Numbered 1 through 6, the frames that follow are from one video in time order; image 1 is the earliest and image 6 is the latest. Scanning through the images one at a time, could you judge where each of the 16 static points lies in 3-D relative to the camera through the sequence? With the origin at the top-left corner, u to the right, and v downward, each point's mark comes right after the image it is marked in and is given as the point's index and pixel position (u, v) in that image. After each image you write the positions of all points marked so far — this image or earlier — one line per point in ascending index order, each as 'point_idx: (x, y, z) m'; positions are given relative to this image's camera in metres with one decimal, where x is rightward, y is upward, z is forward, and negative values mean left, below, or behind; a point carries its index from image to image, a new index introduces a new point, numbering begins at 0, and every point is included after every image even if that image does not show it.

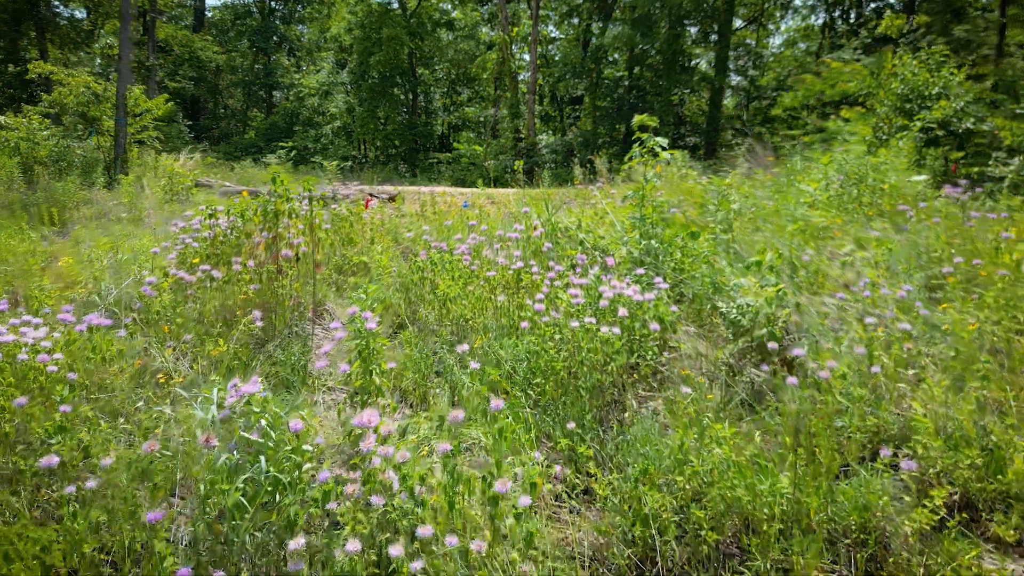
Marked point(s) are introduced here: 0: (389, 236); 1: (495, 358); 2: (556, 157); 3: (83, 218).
0: (-0.9, +0.3, +5.6) m
1: (-0.1, -0.3, +3.3) m
2: (+1.0, +3.0, +18.5) m
3: (-4.3, +0.7, +8.1) m
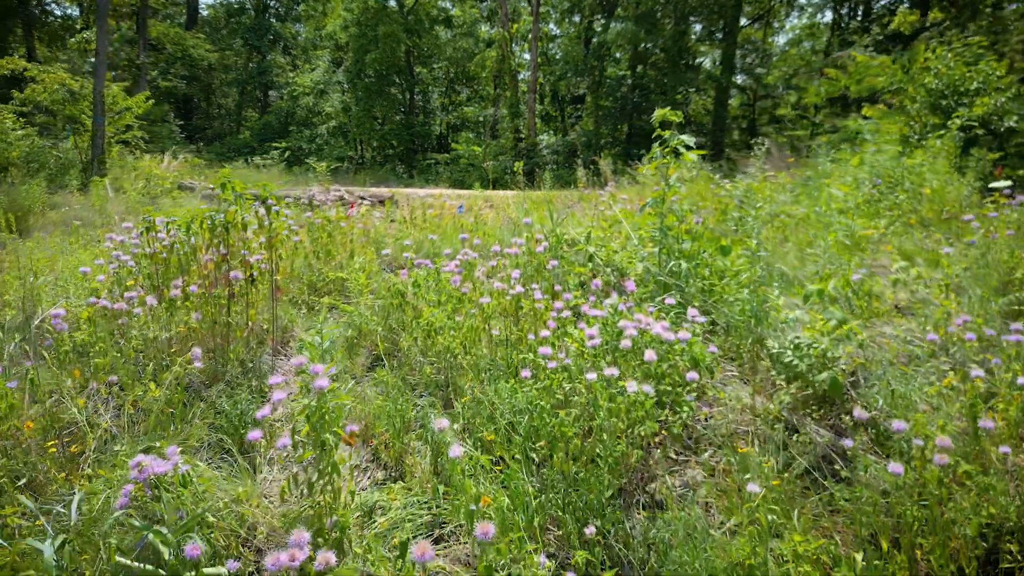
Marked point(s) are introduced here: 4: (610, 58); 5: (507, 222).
0: (-0.9, +0.2, +5.0) m
1: (-0.1, -0.4, +2.6) m
2: (+1.0, +2.9, +17.8) m
3: (-4.3, +0.6, +7.4) m
4: (+2.3, +5.3, +18.7) m
5: (-0.1, +0.6, +7.3) m
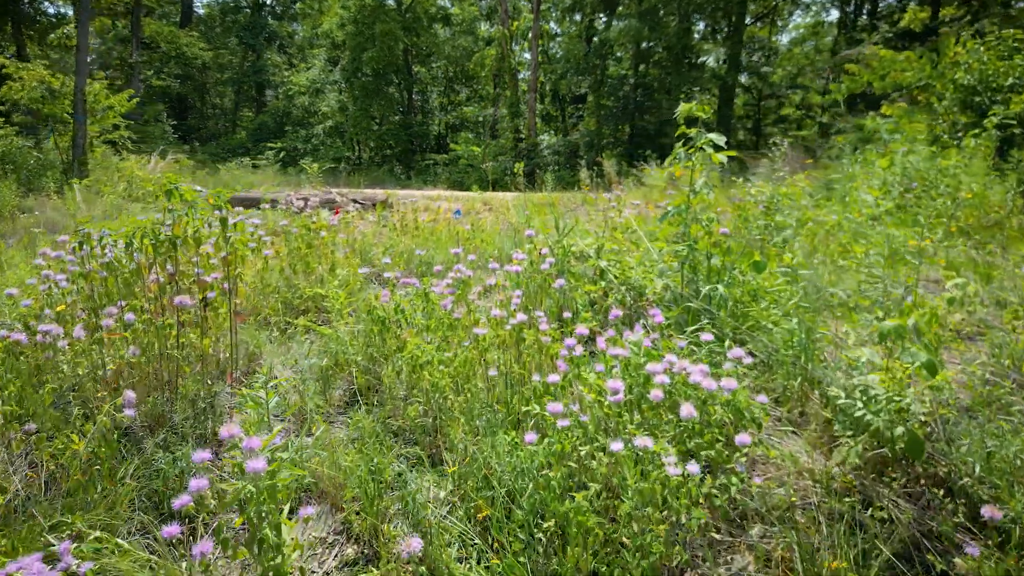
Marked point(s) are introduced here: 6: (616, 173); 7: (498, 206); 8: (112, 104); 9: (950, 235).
0: (-0.9, +0.1, +4.5) m
1: (-0.1, -0.5, +2.1) m
2: (+1.0, +2.8, +17.3) m
3: (-4.3, +0.5, +7.0) m
4: (+2.3, +5.2, +18.3) m
5: (-0.1, +0.5, +6.8) m
6: (+1.5, +1.7, +11.8) m
7: (-0.2, +1.0, +9.9) m
8: (-5.9, +2.7, +11.8) m
9: (+2.5, +0.3, +4.7) m
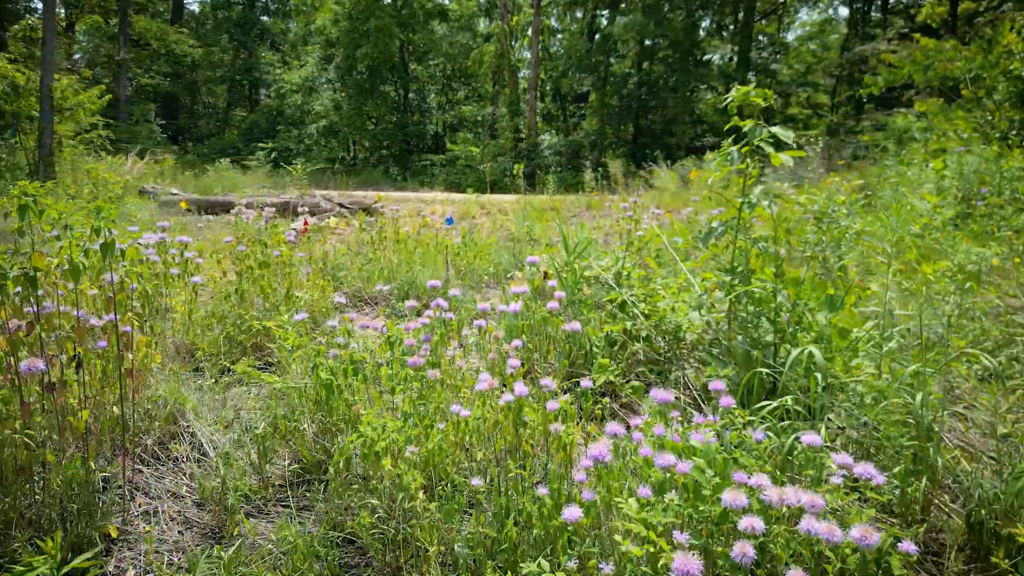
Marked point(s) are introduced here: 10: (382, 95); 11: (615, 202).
0: (-0.9, 0.0, +3.7) m
1: (-0.1, -0.6, +1.4) m
2: (+1.0, +2.6, +16.6) m
3: (-4.3, +0.4, +6.2) m
4: (+2.2, +5.1, +17.5) m
5: (-0.1, +0.3, +6.0) m
6: (+1.5, +1.5, +11.0) m
7: (-0.2, +0.9, +9.1) m
8: (-5.9, +2.6, +11.1) m
9: (+2.5, +0.2, +3.9) m
10: (-3.1, +4.6, +19.3) m
11: (+1.1, +0.9, +8.7) m
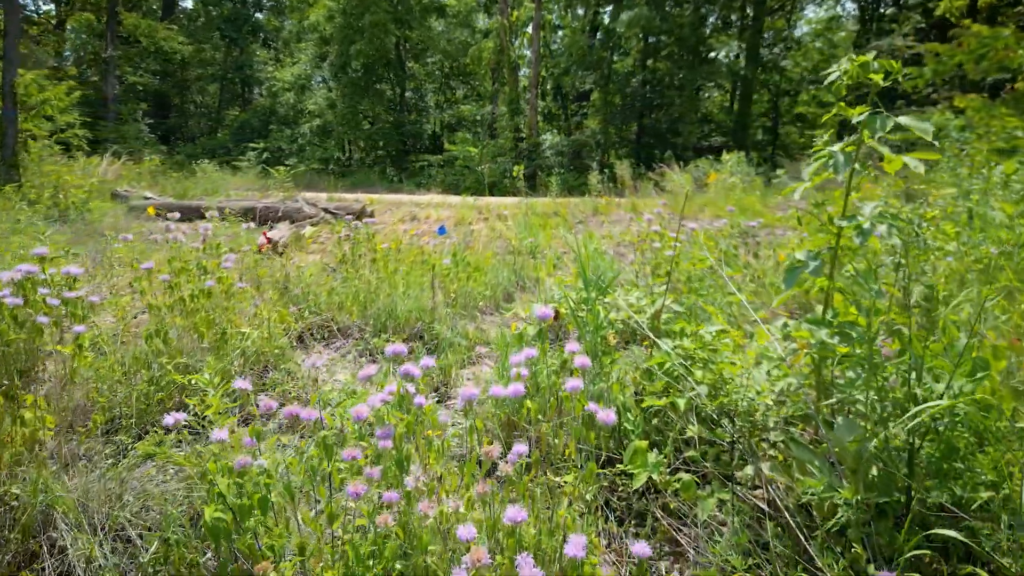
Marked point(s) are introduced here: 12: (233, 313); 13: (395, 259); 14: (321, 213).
0: (-0.9, -0.1, +3.0) m
1: (-0.1, -0.7, +0.6) m
2: (+1.0, +2.5, +15.8) m
3: (-4.3, +0.2, +5.4) m
4: (+2.2, +4.9, +16.7) m
5: (-0.1, +0.2, +5.3) m
6: (+1.5, +1.4, +10.3) m
7: (-0.2, +0.7, +8.4) m
8: (-5.9, +2.4, +10.3) m
9: (+2.5, 0.0, +3.2) m
10: (-3.1, +4.5, +18.6) m
11: (+1.1, +0.8, +8.0) m
12: (-1.0, -0.1, +3.0) m
13: (-0.6, +0.2, +4.4) m
14: (-1.9, +0.7, +8.0) m
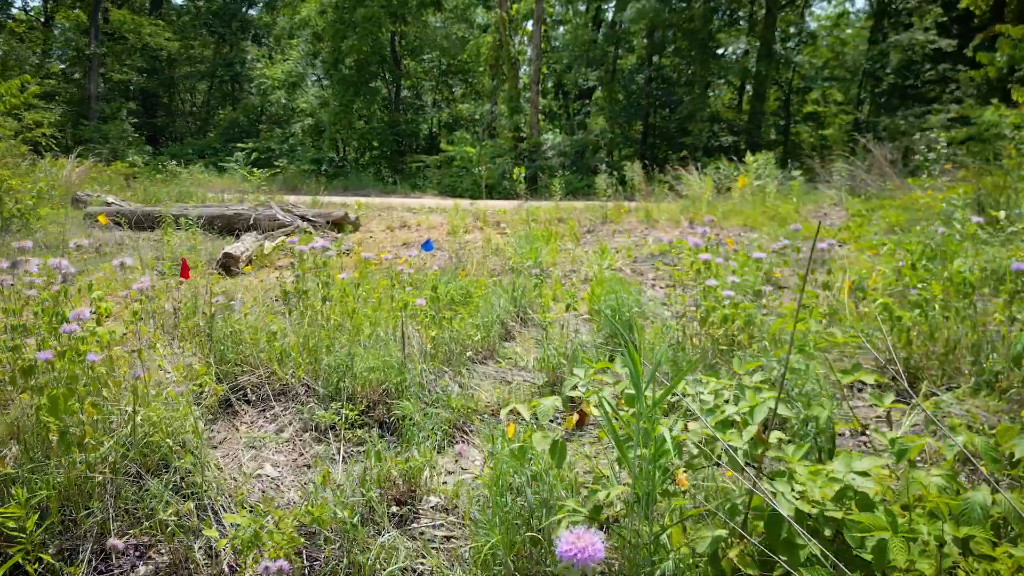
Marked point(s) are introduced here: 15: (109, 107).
0: (-0.9, -0.3, +2.1) m
1: (-0.1, -0.9, -0.3) m
2: (+1.0, +2.4, +14.9) m
3: (-4.3, +0.1, +4.5) m
4: (+2.2, +4.8, +15.8) m
5: (-0.1, +0.1, +4.4) m
6: (+1.5, +1.3, +9.4) m
7: (-0.2, +0.6, +7.5) m
8: (-5.9, +2.3, +9.4) m
9: (+2.5, -0.1, +2.3) m
10: (-3.1, +4.3, +17.7) m
11: (+1.1, +0.6, +7.1) m
12: (-1.0, -0.2, +2.1) m
13: (-0.6, 0.0, +3.5) m
14: (-1.9, +0.6, +7.1) m
15: (-9.6, +4.3, +19.2) m
